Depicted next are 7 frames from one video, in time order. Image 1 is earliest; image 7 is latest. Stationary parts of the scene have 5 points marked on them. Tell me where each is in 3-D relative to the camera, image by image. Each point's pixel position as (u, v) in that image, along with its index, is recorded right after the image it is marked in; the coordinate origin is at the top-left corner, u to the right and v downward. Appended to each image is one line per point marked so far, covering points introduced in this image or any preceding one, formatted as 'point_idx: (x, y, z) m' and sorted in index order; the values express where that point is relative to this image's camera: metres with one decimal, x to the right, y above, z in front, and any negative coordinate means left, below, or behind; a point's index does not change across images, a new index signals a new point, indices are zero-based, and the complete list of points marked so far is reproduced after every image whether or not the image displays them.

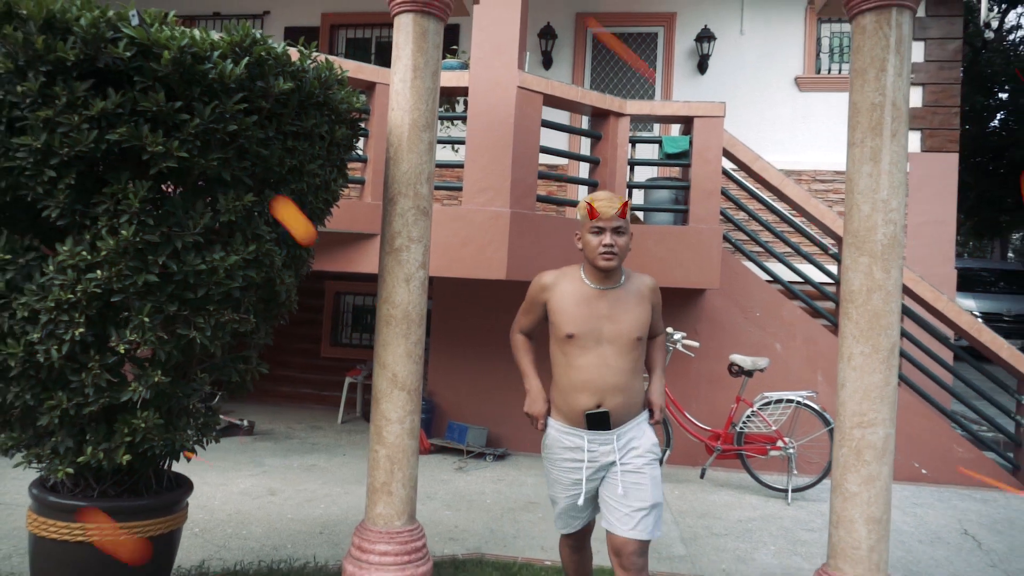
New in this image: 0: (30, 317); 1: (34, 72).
0: (-1.5, -0.1, +2.3) m
1: (-1.4, +0.6, +2.2) m
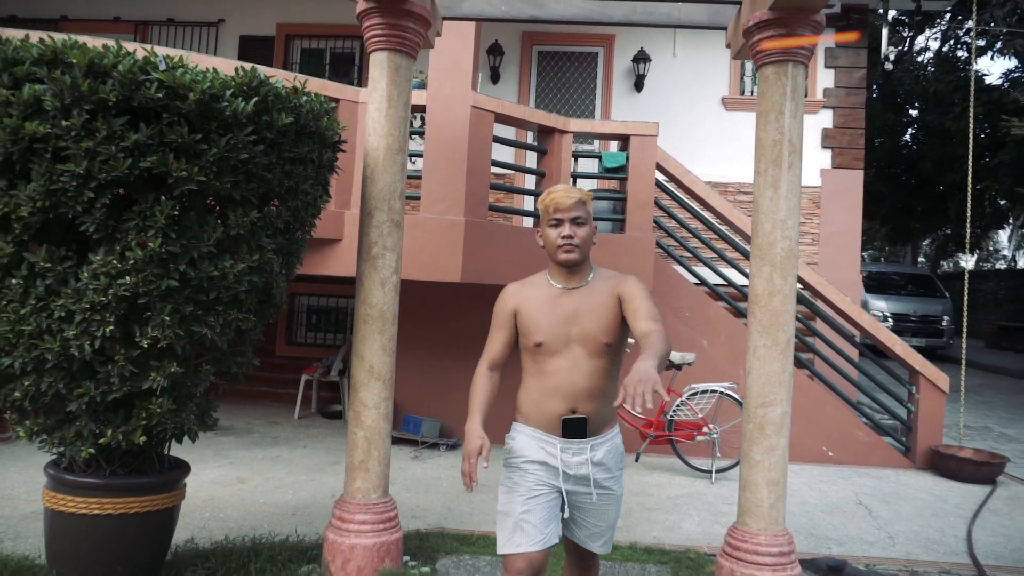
0: (-1.6, -0.1, +2.6) m
1: (-1.5, +0.6, +2.5) m
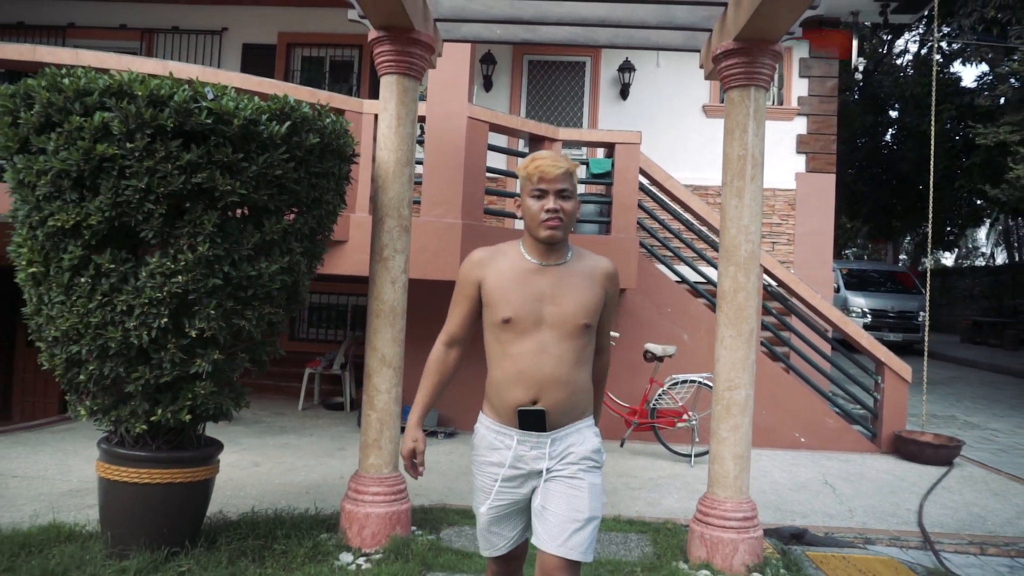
0: (-1.6, -0.1, +3.1) m
1: (-1.5, +0.6, +3.0) m
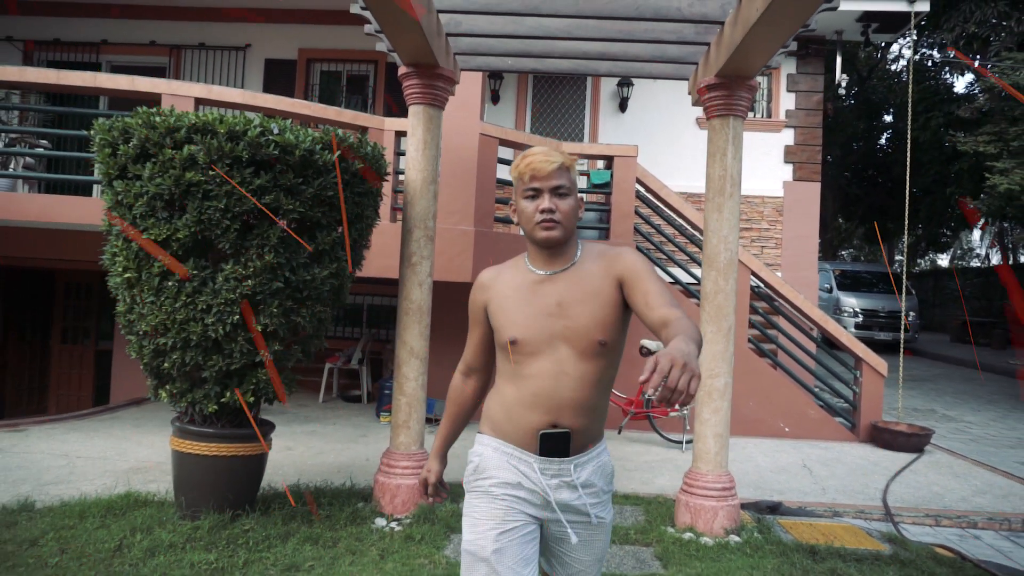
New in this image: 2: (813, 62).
0: (-1.5, -0.1, +3.7) m
1: (-1.4, +0.6, +3.6) m
2: (+3.8, +2.9, +9.5) m
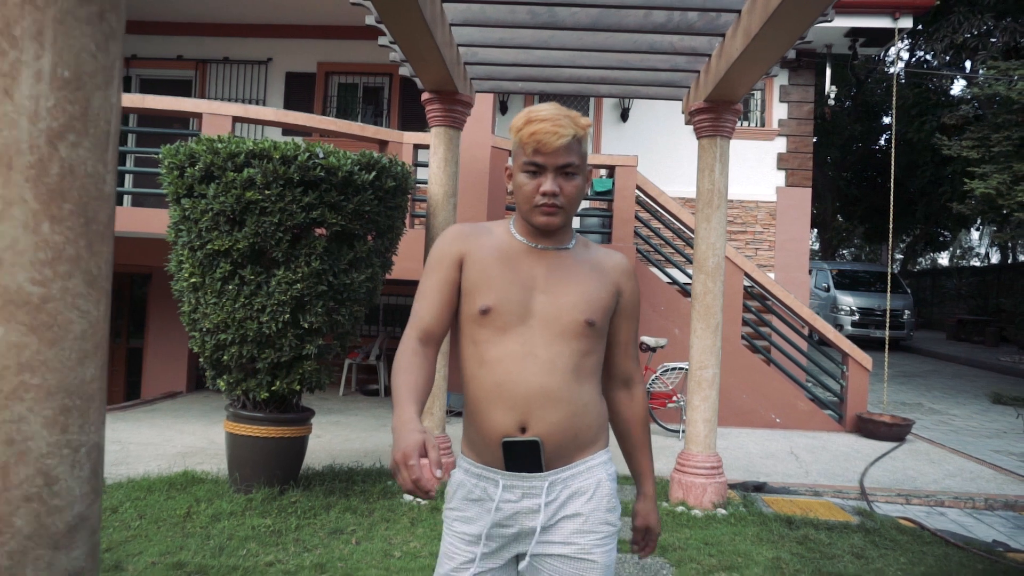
0: (-1.4, -0.1, +4.3) m
1: (-1.3, +0.6, +4.2) m
2: (+4.0, +2.9, +10.1) m
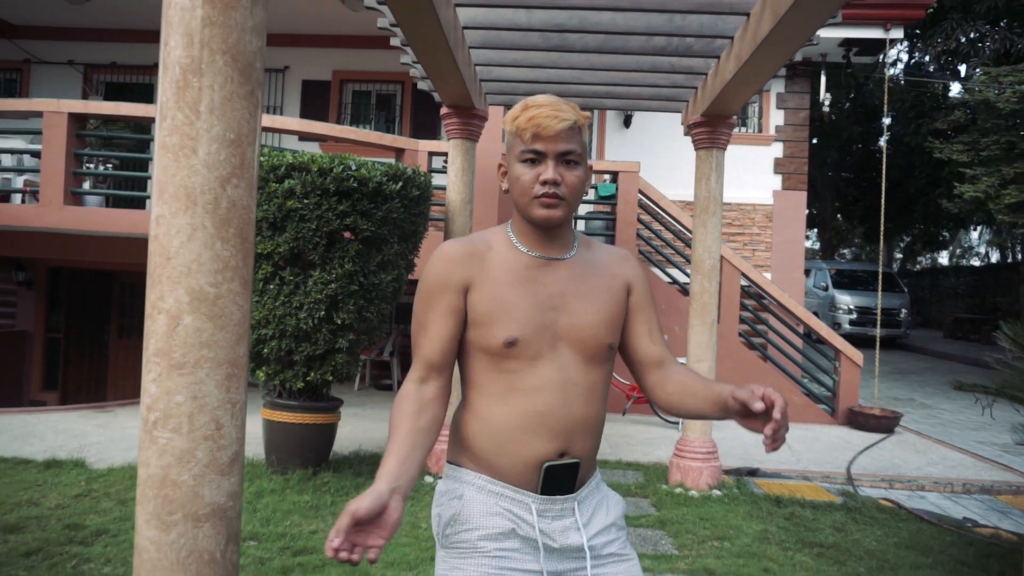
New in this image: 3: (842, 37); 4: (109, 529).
0: (-1.3, -0.1, +4.7) m
1: (-1.2, +0.6, +4.6) m
2: (+4.1, +2.9, +10.5) m
3: (+4.3, +3.3, +9.8) m
4: (-2.1, -1.2, +3.8) m
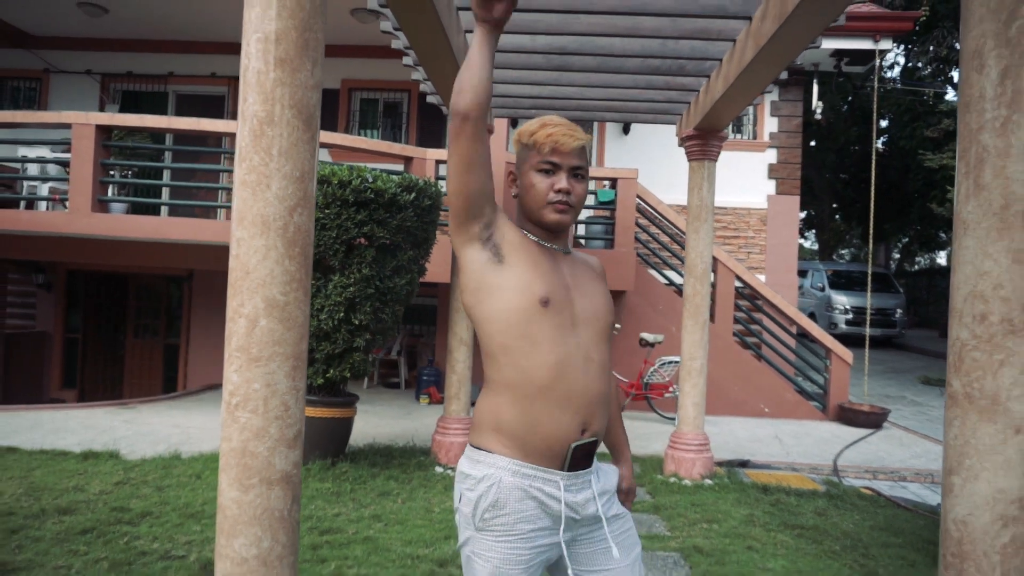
0: (-1.3, -0.1, +5.1) m
1: (-1.2, +0.6, +5.0) m
2: (+4.1, +2.9, +10.9) m
3: (+4.4, +3.3, +10.2) m
4: (-2.0, -1.3, +4.2) m
